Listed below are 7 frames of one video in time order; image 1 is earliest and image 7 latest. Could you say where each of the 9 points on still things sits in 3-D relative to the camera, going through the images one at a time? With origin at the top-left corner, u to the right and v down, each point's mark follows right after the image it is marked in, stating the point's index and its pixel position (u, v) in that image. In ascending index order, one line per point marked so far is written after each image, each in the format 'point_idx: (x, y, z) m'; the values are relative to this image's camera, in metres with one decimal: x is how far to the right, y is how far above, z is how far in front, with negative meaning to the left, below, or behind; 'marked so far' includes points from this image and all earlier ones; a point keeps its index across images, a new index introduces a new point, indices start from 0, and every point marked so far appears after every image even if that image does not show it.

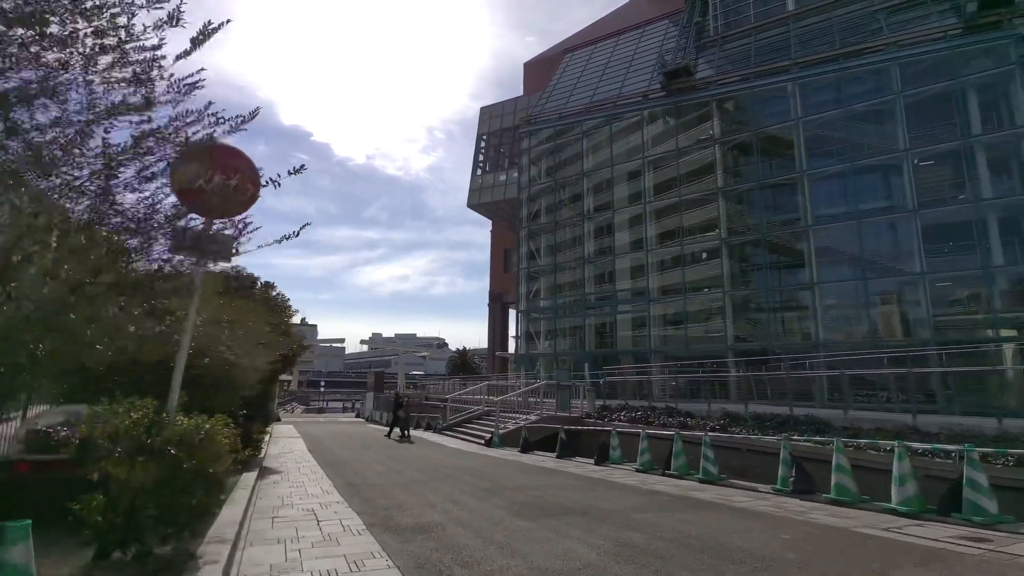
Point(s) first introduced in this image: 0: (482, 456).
0: (-0.7, -4.5, +14.1) m
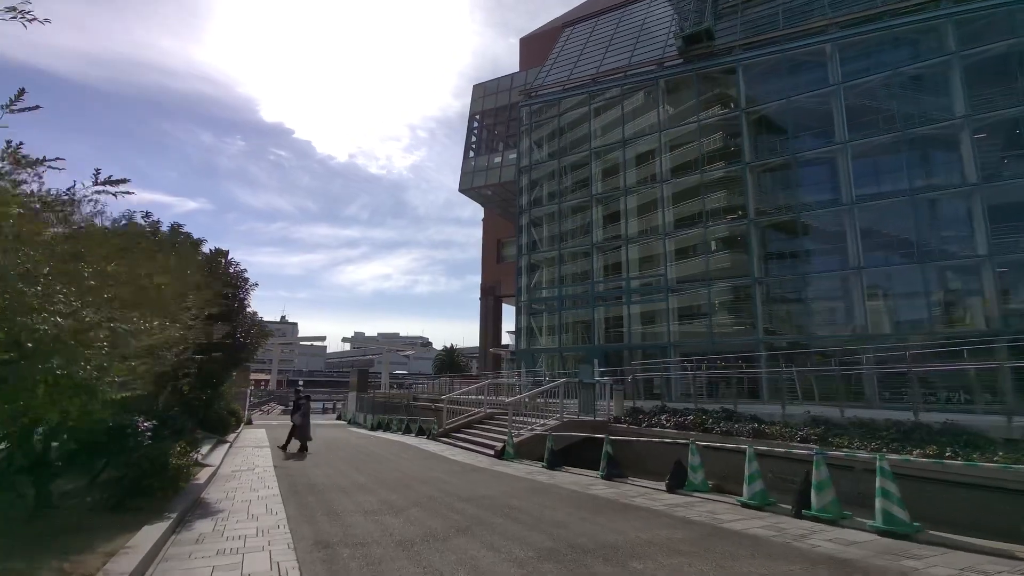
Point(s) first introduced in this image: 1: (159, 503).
0: (-0.2, -3.8, +10.7) m
1: (-5.0, -3.0, +7.5) m
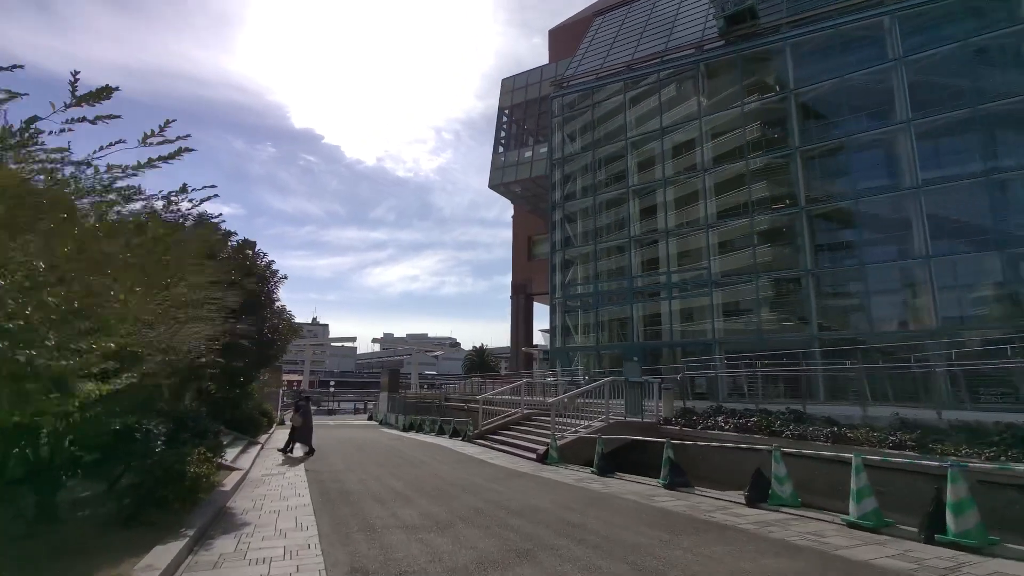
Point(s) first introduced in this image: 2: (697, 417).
0: (+0.8, -3.6, +9.7) m
1: (-4.2, -2.9, +6.8) m
2: (+5.0, -3.5, +14.5) m
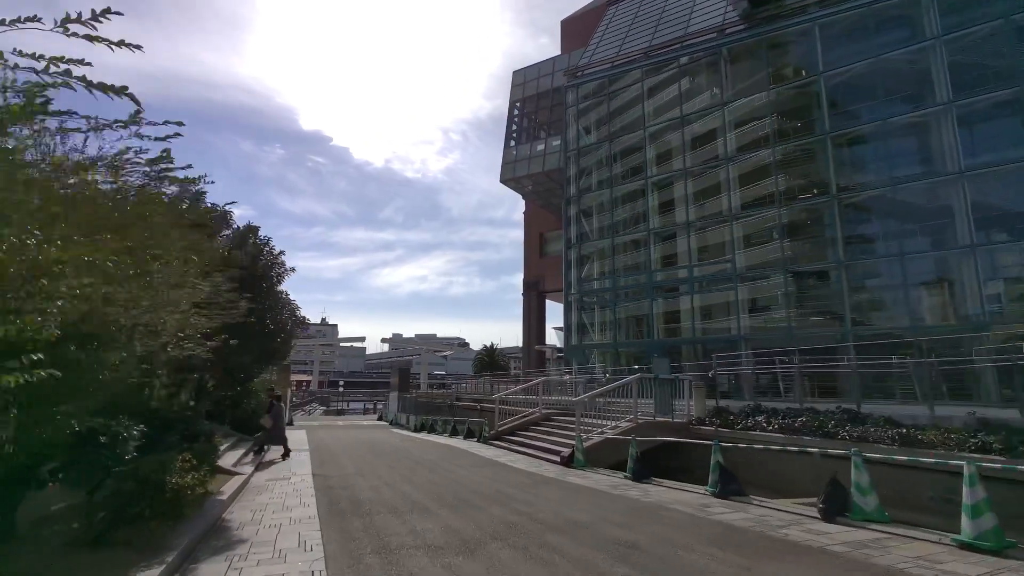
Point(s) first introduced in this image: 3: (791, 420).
0: (+1.2, -3.4, +8.7) m
1: (-3.8, -2.6, +5.8) m
2: (+5.6, -3.2, +13.4) m
3: (+6.2, -2.9, +11.8) m
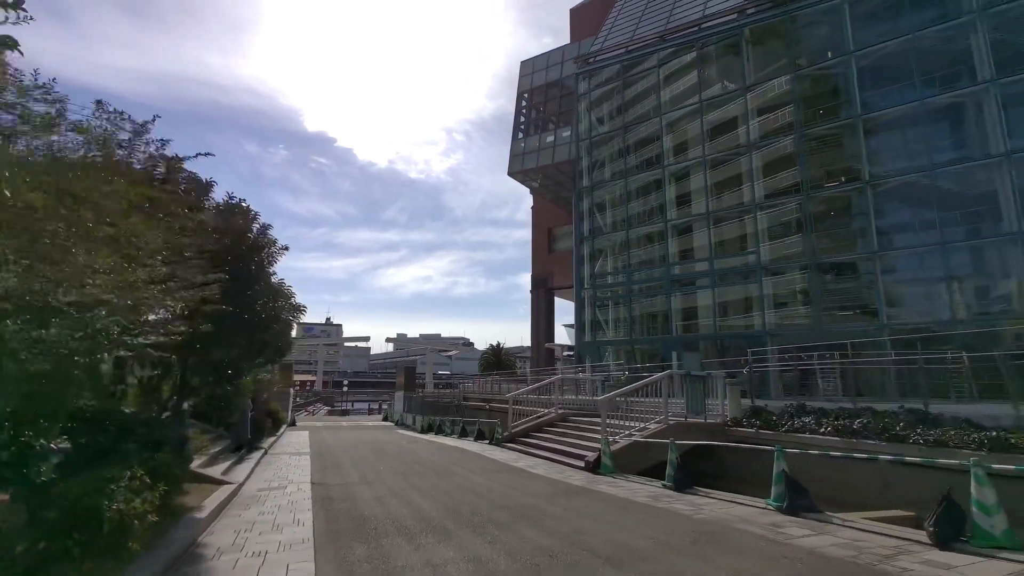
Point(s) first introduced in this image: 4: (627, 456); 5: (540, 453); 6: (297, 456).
0: (+1.6, -3.1, +7.5) m
1: (-3.4, -2.4, +4.6) m
2: (+6.0, -3.0, +12.2) m
3: (+6.6, -2.6, +10.5) m
4: (+2.6, -3.7, +11.8) m
5: (+0.7, -4.4, +14.0) m
6: (-6.1, -4.7, +15.0) m
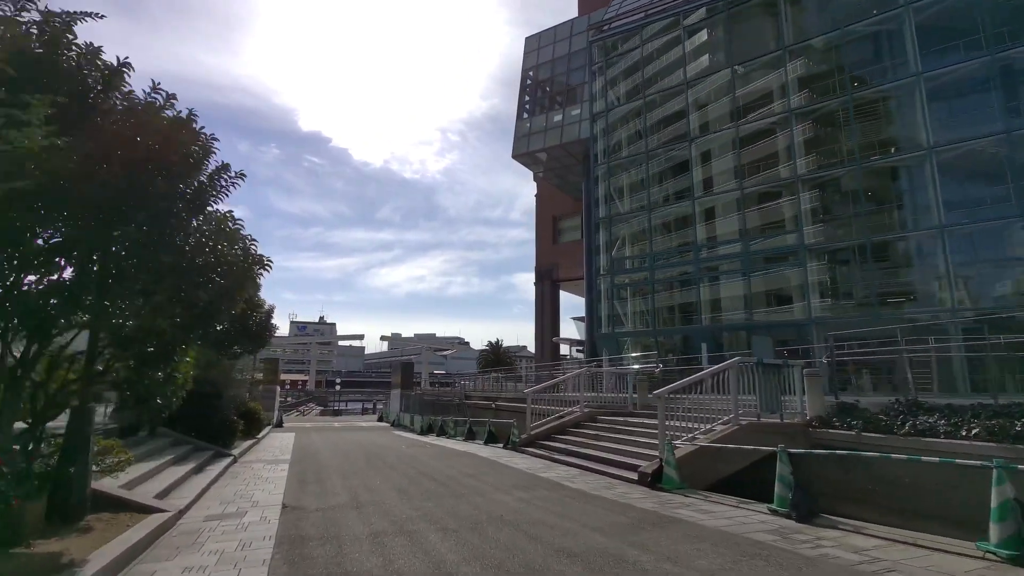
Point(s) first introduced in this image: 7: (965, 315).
0: (+2.3, -2.4, +4.8) m
1: (-2.8, -1.7, +1.9) m
2: (+6.6, -2.3, +9.6) m
3: (+7.2, -2.0, +7.9) m
4: (+3.2, -3.1, +9.2) m
5: (+1.3, -3.7, +11.3) m
6: (-5.5, -4.1, +12.3) m
7: (+15.9, -1.0, +18.8) m
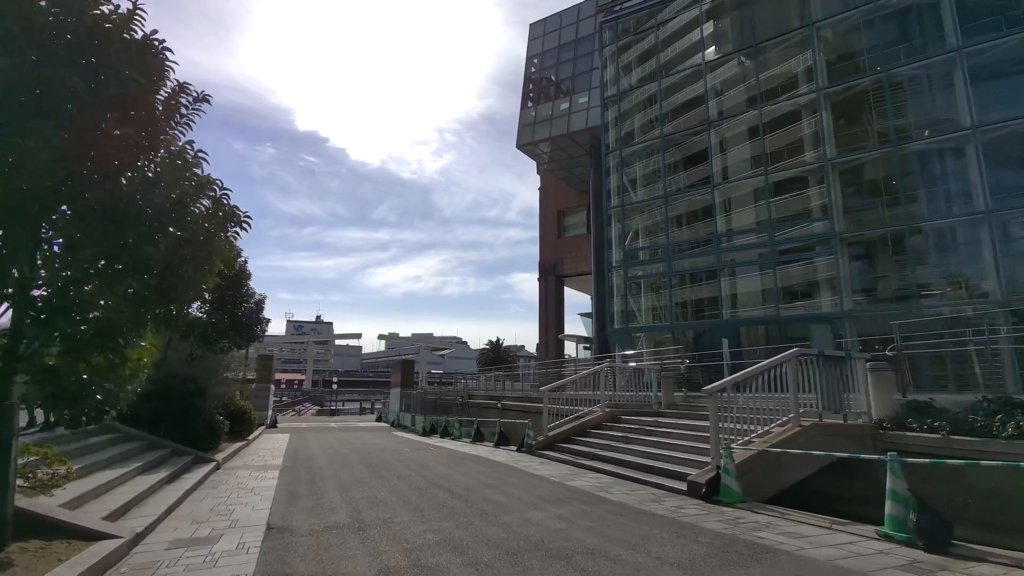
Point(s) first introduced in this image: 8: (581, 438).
0: (+2.7, -2.1, +3.5) m
1: (-2.3, -1.4, +0.5) m
2: (+7.0, -2.0, +8.2) m
3: (+7.6, -1.6, +6.6) m
4: (+3.6, -2.7, +7.8) m
5: (+1.7, -3.4, +10.0) m
6: (-5.1, -3.7, +10.9) m
7: (+16.2, -0.7, +17.5) m
8: (+1.6, -3.6, +12.8) m
